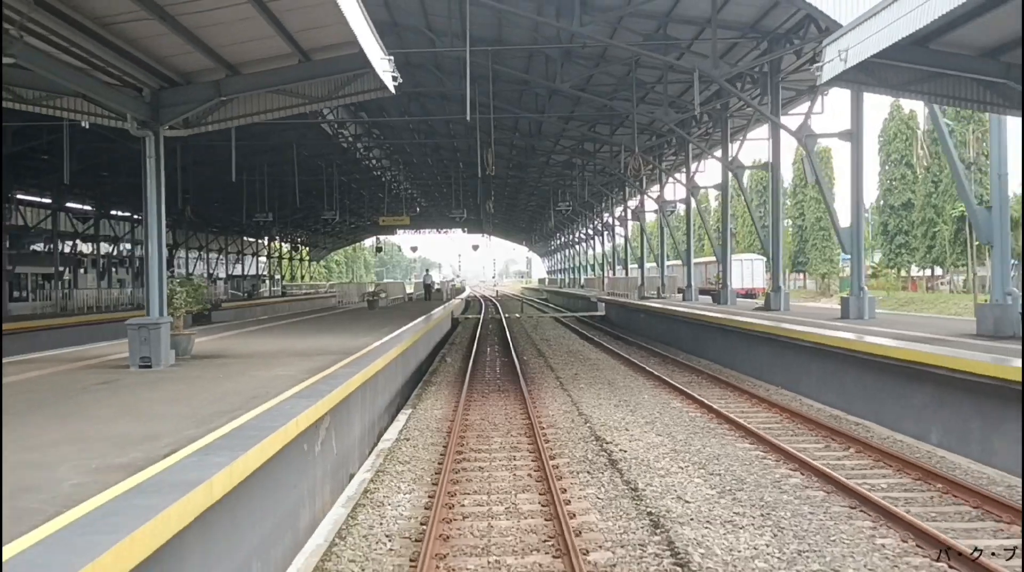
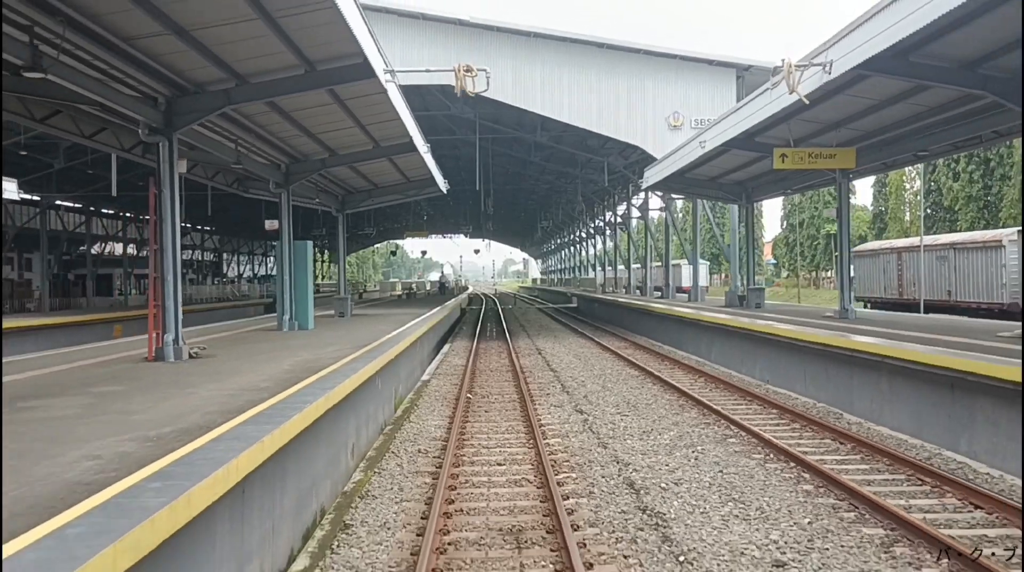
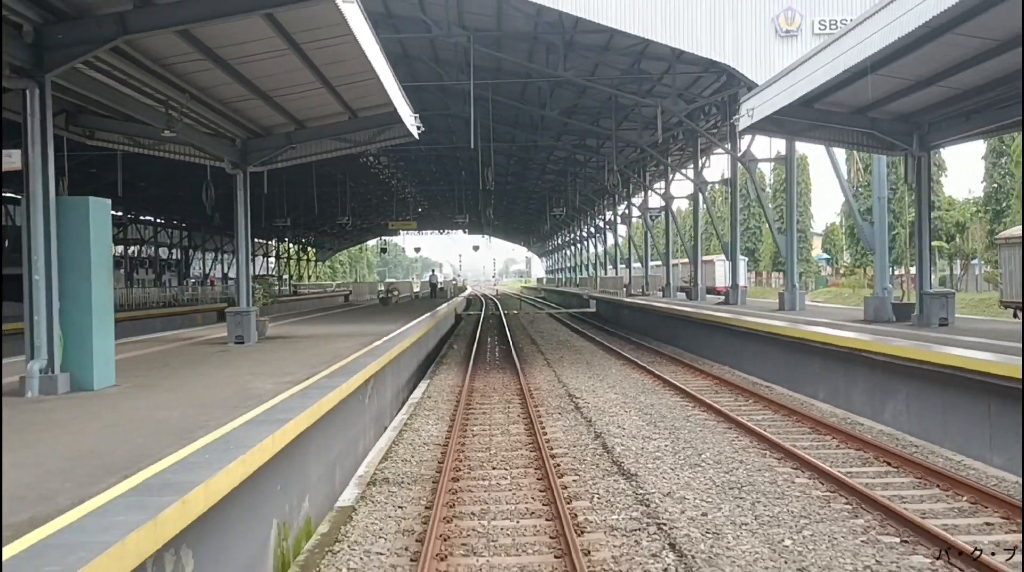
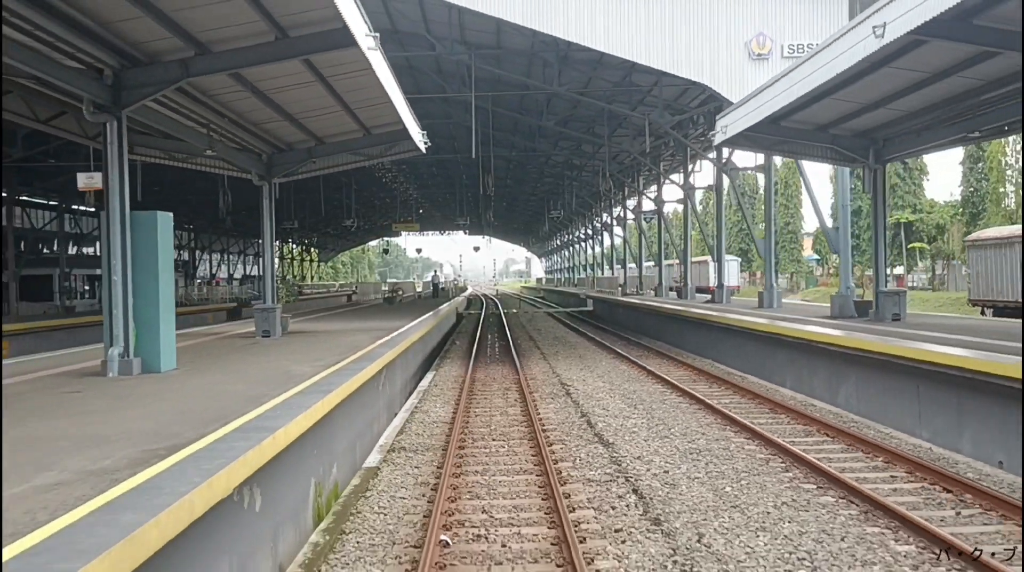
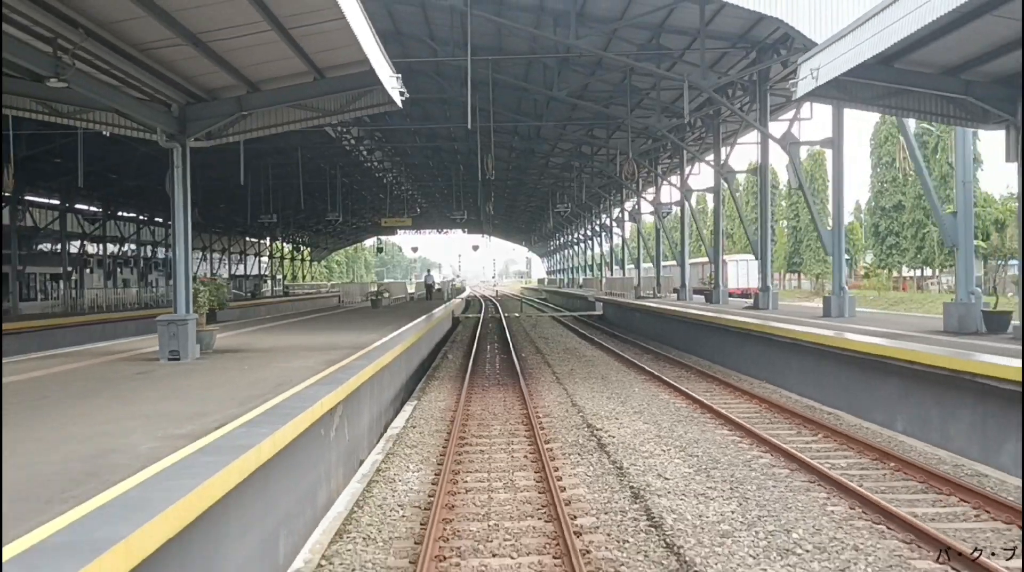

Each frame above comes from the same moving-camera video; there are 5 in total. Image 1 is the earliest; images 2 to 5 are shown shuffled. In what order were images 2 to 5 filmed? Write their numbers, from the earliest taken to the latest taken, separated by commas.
5, 3, 4, 2
